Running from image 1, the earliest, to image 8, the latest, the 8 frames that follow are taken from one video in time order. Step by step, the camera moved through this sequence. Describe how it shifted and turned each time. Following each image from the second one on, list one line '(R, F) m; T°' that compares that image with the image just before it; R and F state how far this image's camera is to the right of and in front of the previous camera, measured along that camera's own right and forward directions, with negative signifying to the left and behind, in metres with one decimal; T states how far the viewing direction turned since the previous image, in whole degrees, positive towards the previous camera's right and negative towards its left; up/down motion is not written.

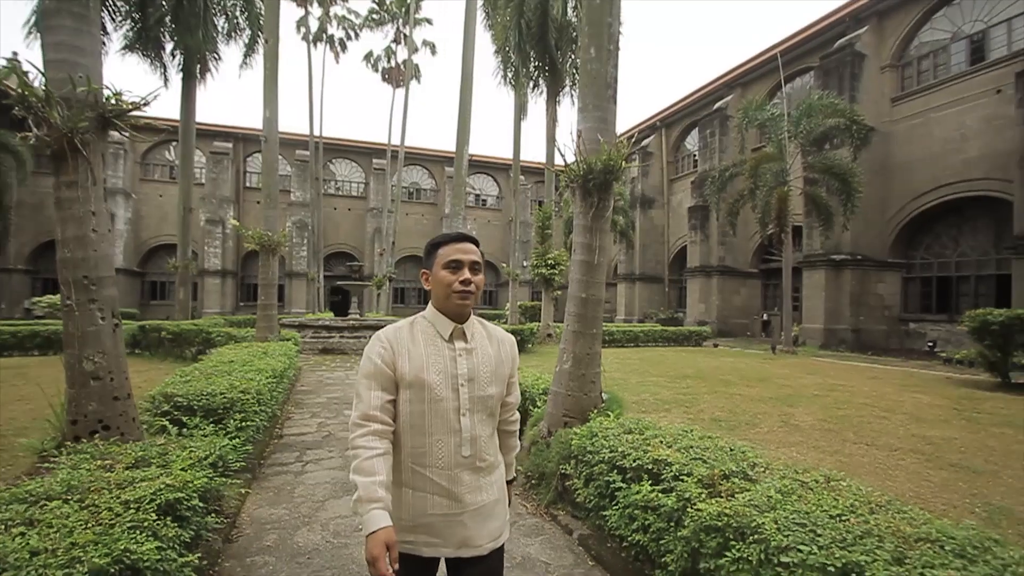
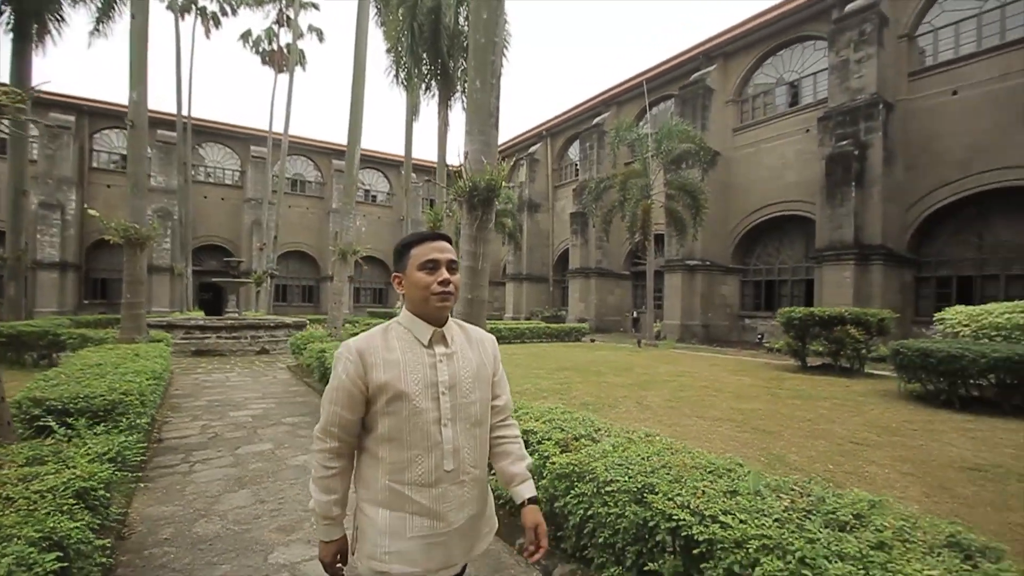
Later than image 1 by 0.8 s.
(0.0, -0.5) m; +13°
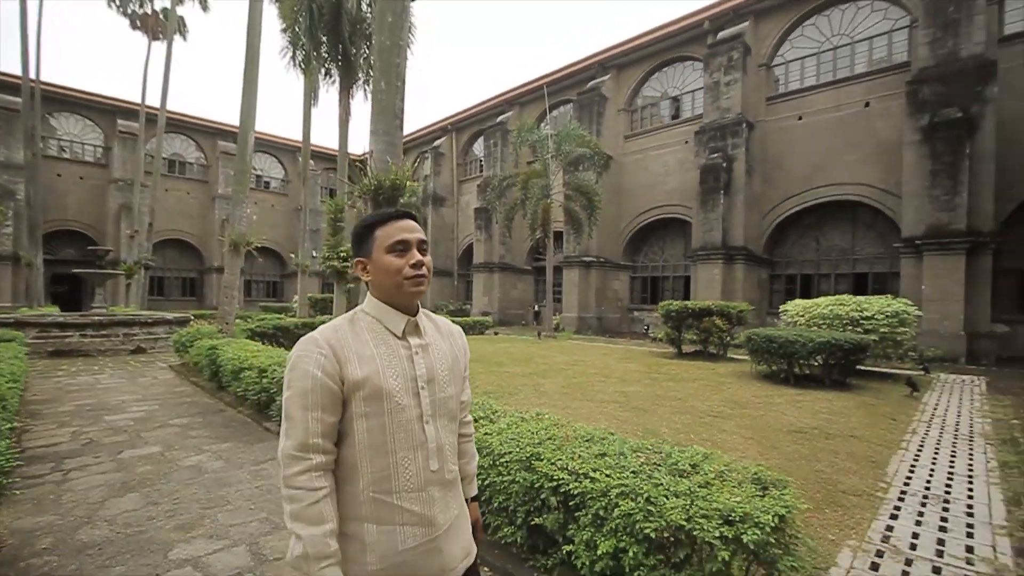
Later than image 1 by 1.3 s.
(0.0, -0.3) m; +11°
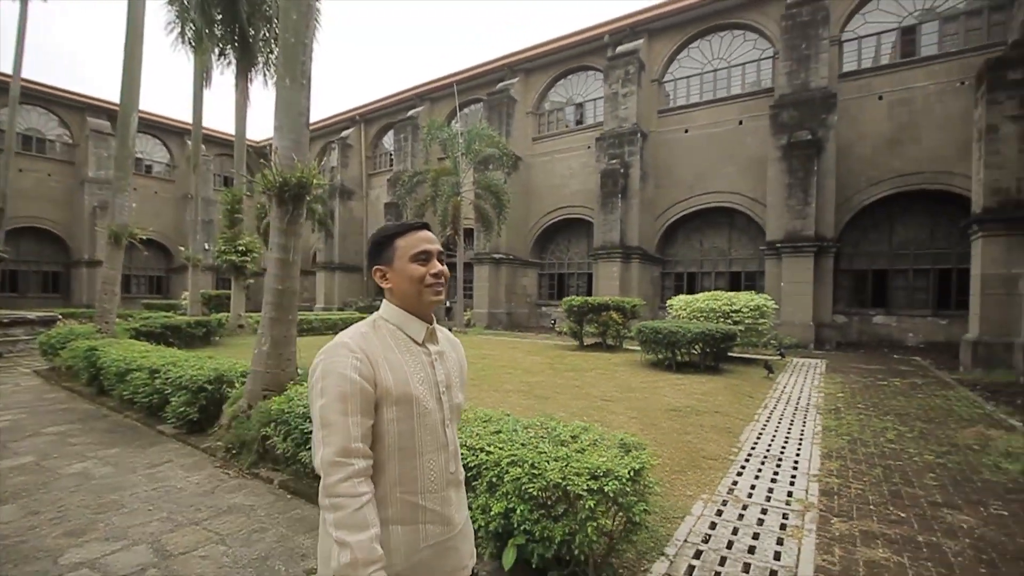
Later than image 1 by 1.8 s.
(0.0, -0.3) m; +10°
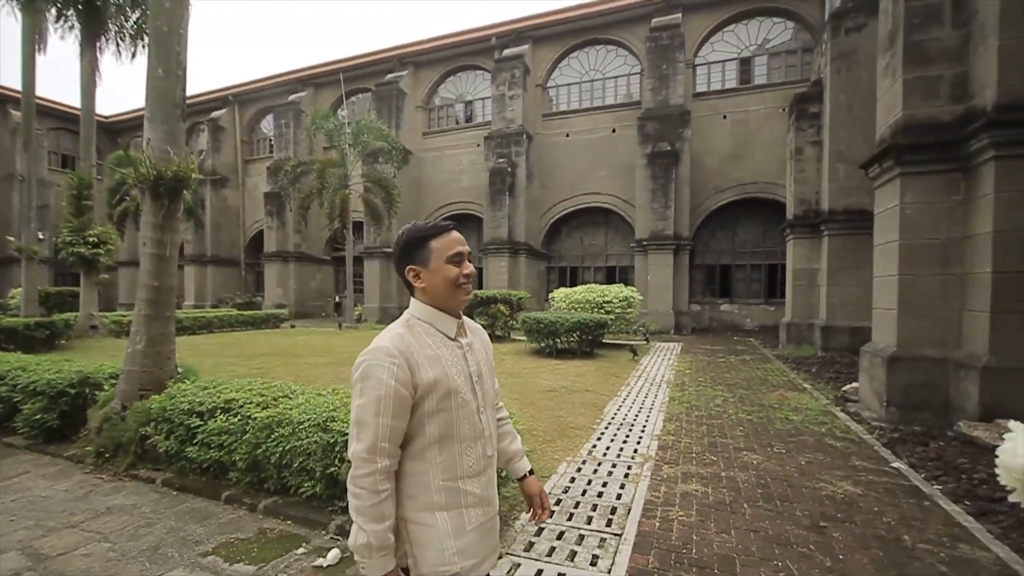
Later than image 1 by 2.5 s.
(0.0, -0.4) m; +12°
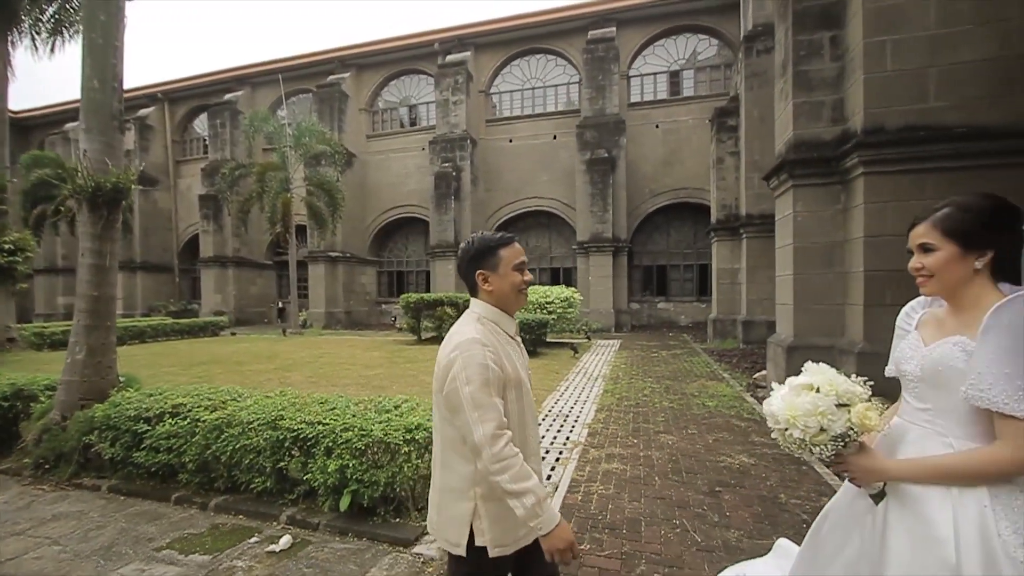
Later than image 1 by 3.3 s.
(+0.1, -0.4) m; +6°
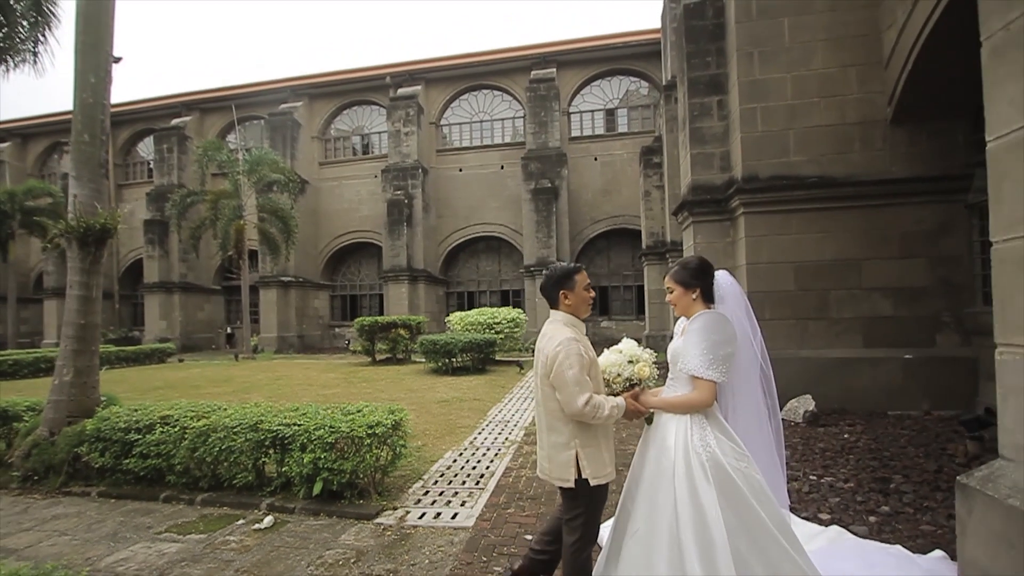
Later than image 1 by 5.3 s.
(+0.1, -0.9) m; +5°
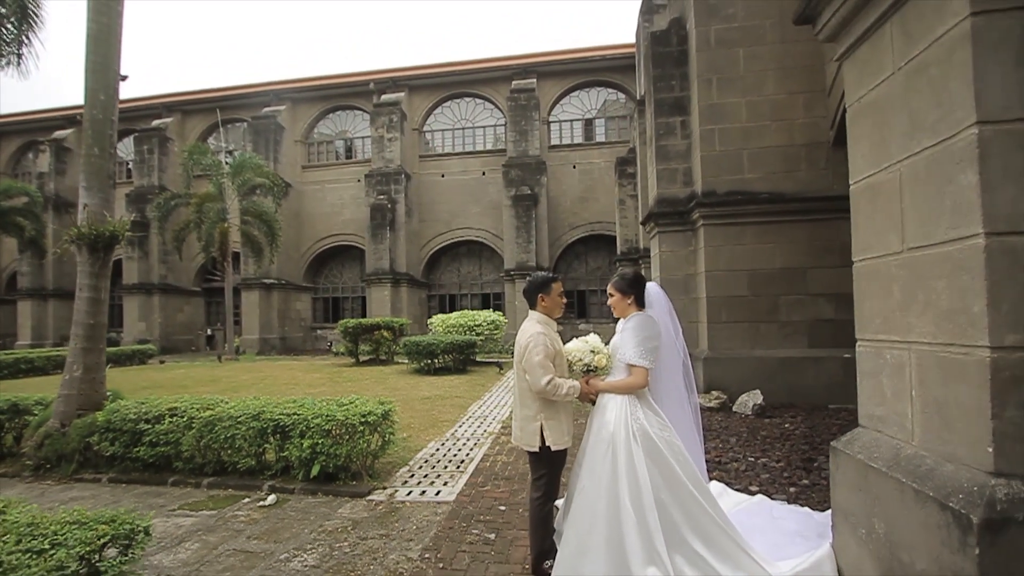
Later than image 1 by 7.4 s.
(0.0, -0.5) m; +2°
